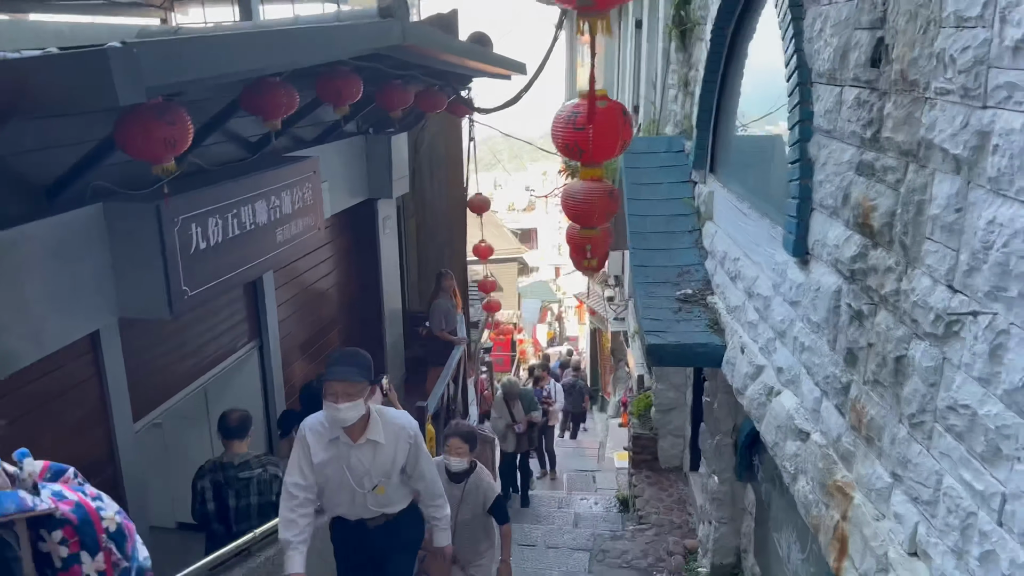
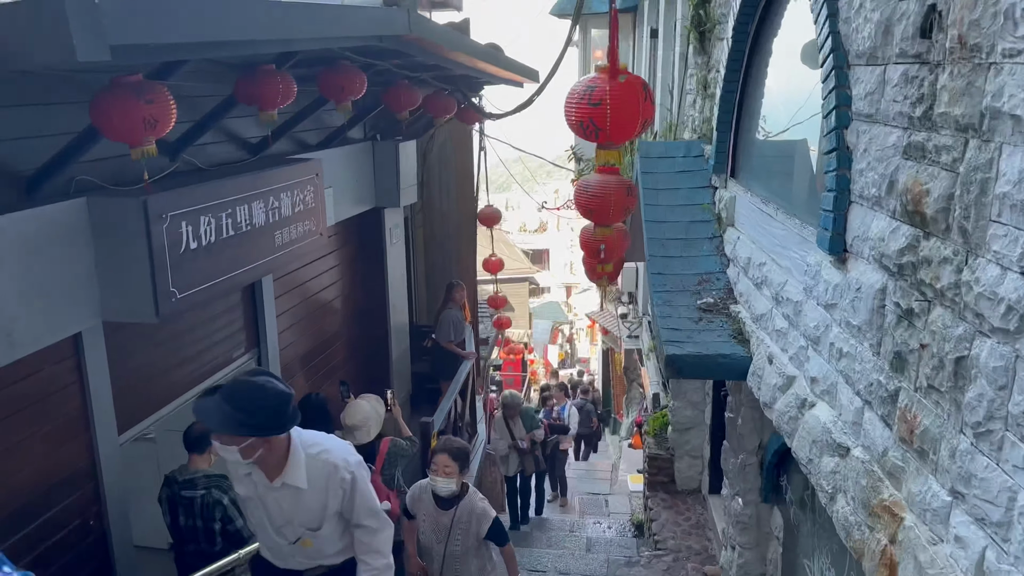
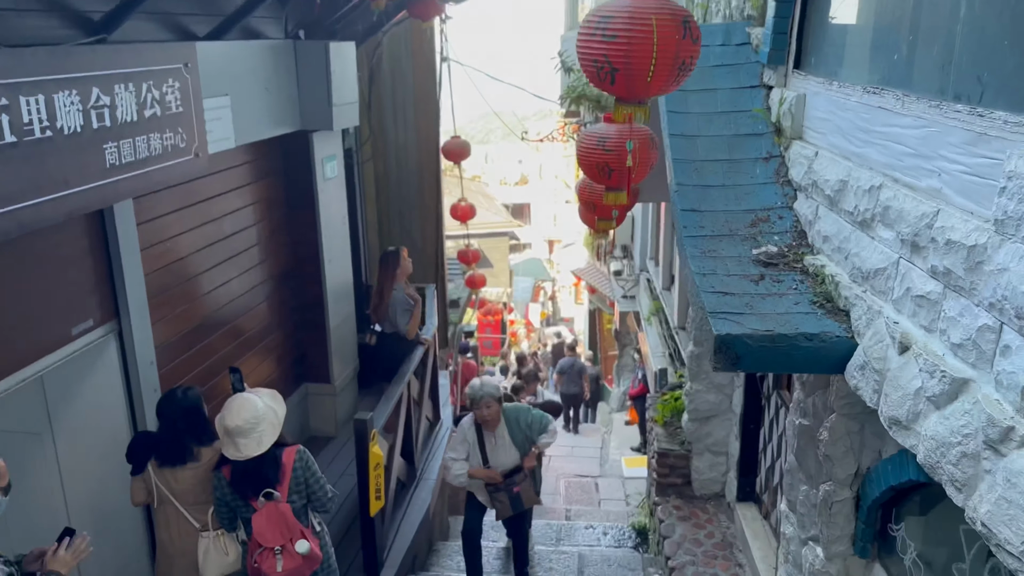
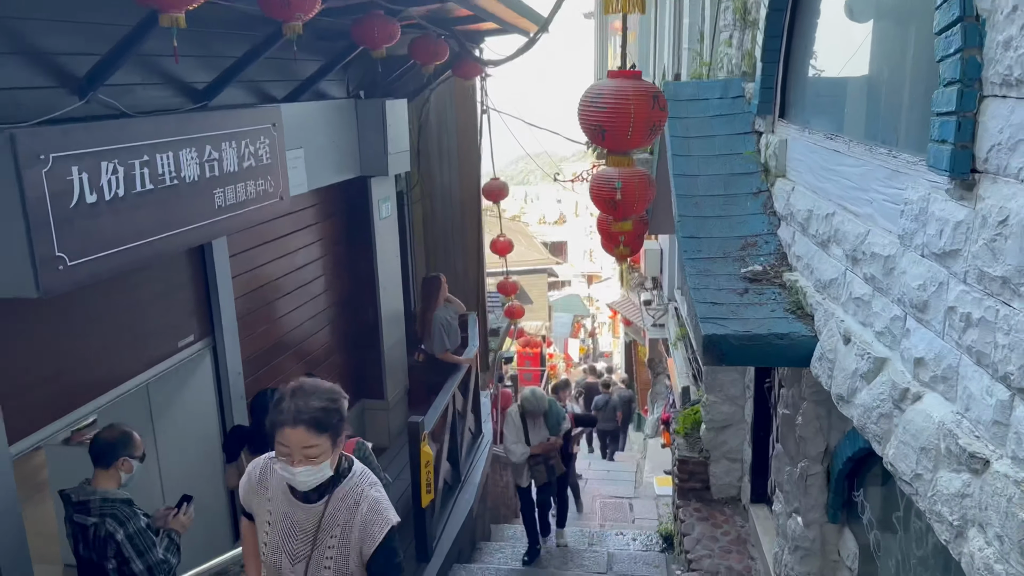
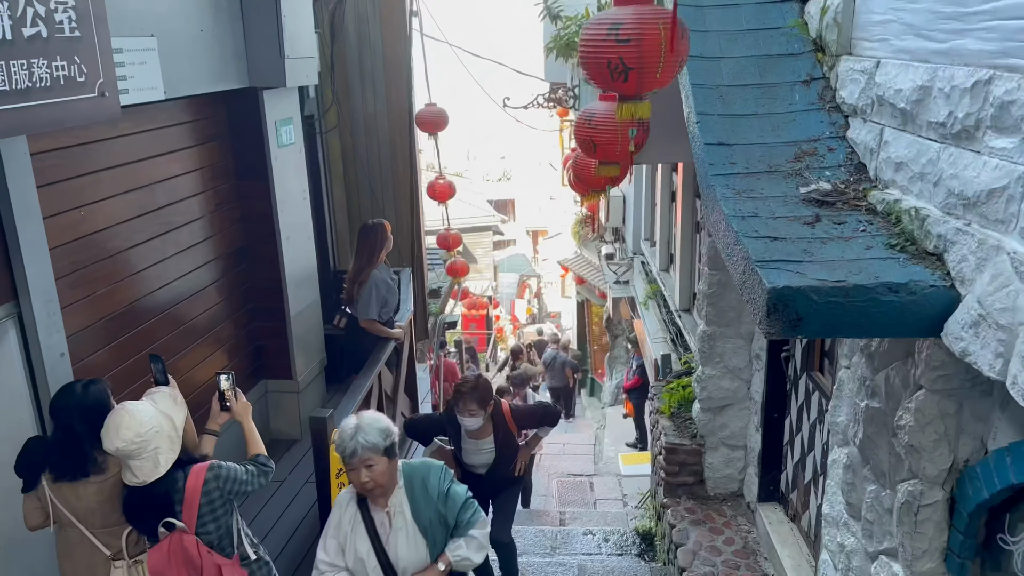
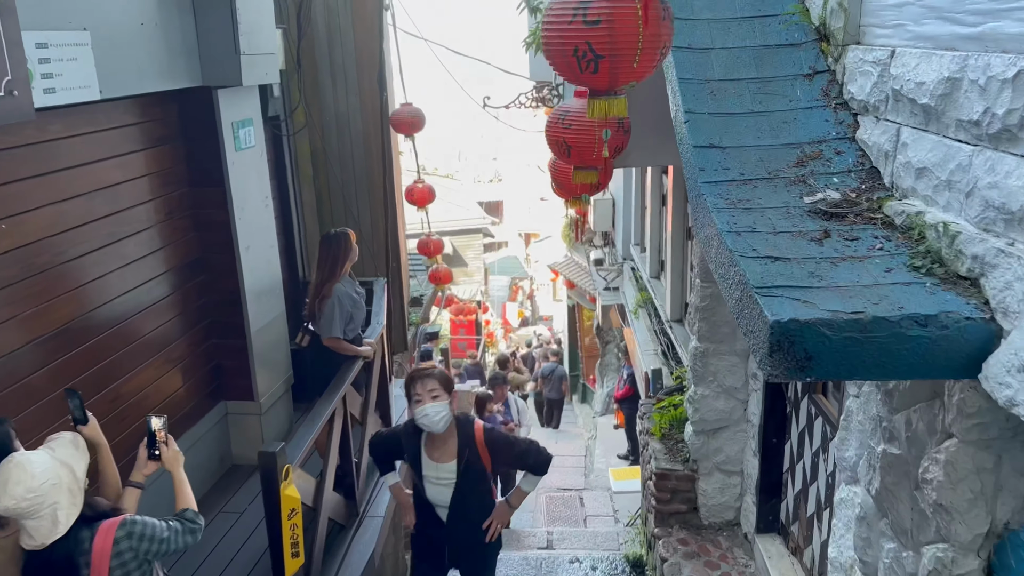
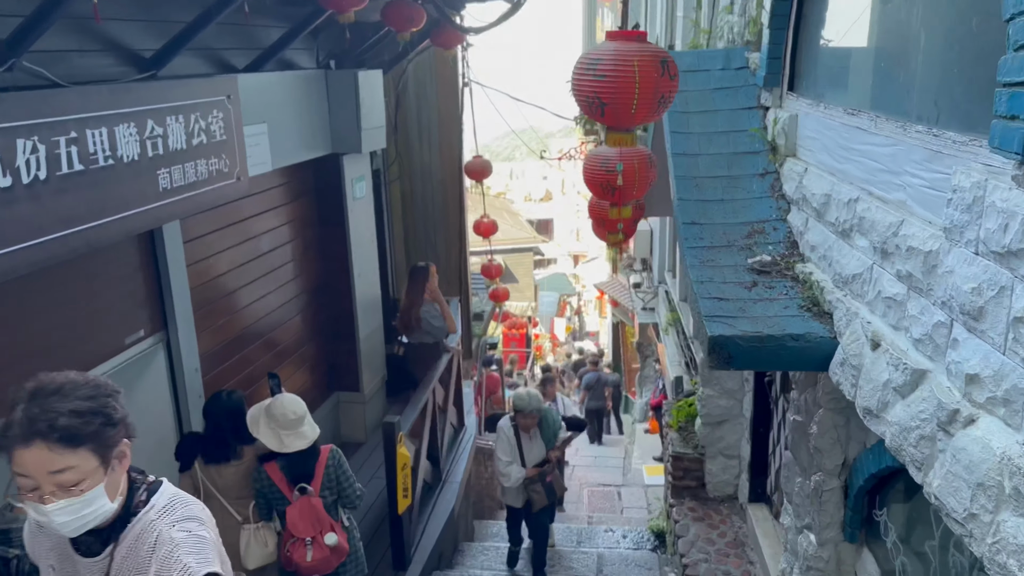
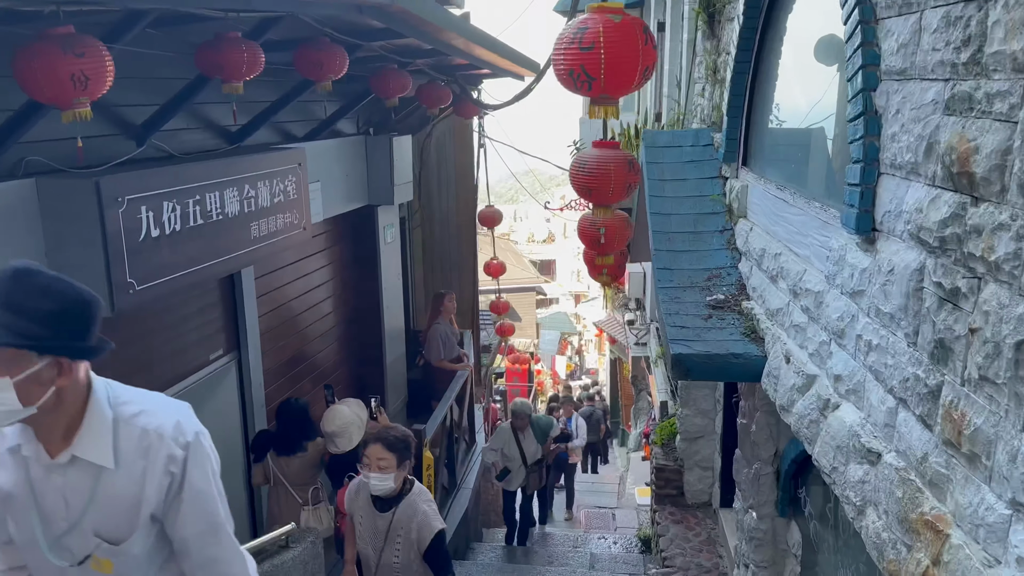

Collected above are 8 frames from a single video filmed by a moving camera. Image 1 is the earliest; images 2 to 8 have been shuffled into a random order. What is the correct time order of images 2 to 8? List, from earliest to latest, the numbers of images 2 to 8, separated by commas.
2, 8, 4, 7, 3, 5, 6
